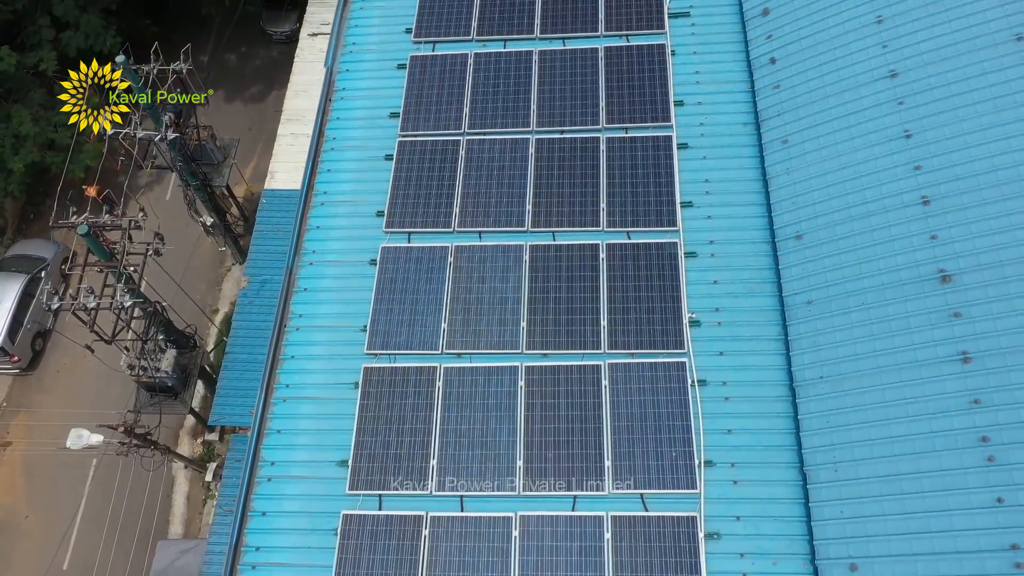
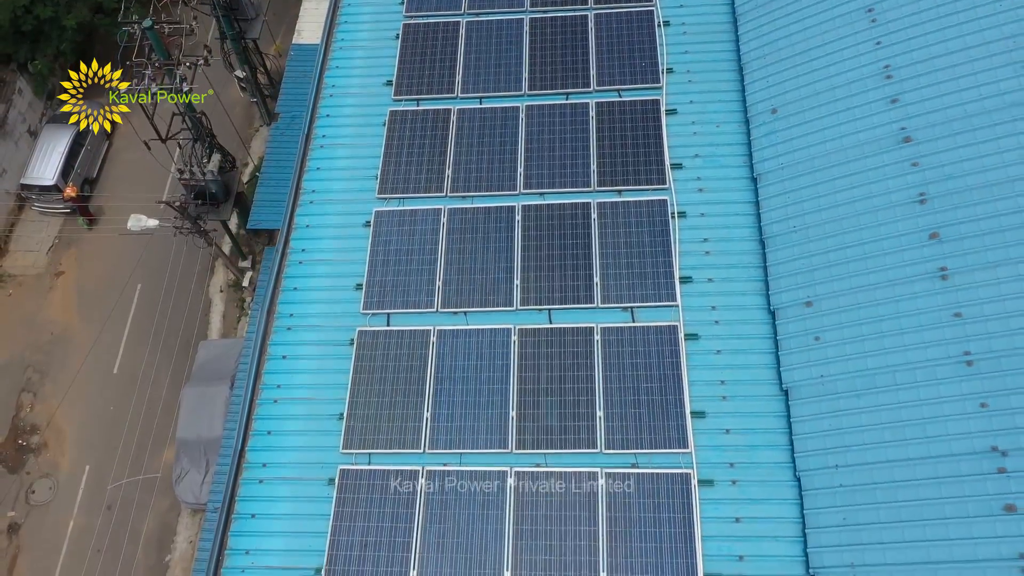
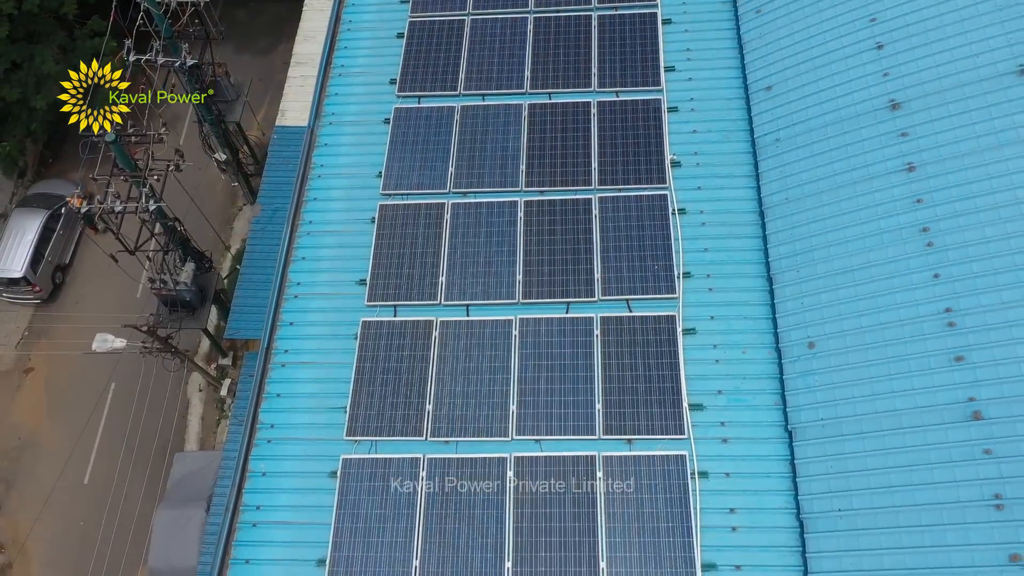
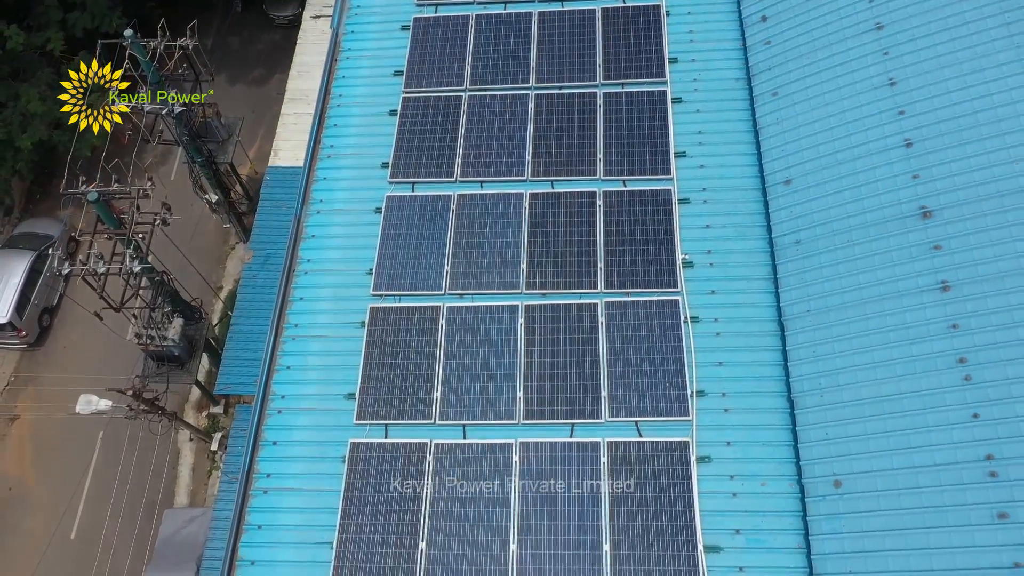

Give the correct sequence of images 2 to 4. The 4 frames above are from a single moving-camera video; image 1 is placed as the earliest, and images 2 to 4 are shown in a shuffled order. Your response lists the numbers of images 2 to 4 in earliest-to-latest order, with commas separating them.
4, 3, 2
